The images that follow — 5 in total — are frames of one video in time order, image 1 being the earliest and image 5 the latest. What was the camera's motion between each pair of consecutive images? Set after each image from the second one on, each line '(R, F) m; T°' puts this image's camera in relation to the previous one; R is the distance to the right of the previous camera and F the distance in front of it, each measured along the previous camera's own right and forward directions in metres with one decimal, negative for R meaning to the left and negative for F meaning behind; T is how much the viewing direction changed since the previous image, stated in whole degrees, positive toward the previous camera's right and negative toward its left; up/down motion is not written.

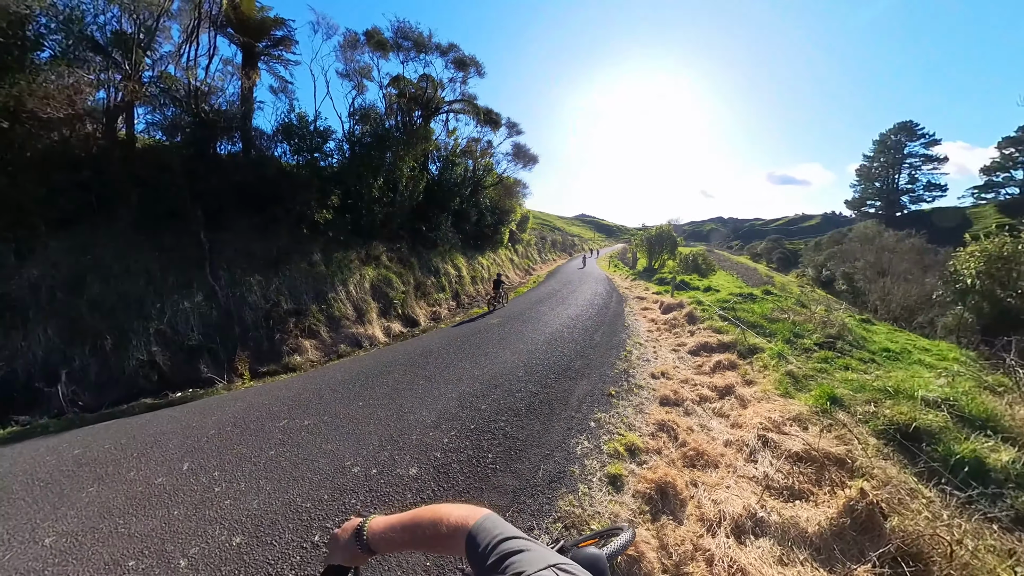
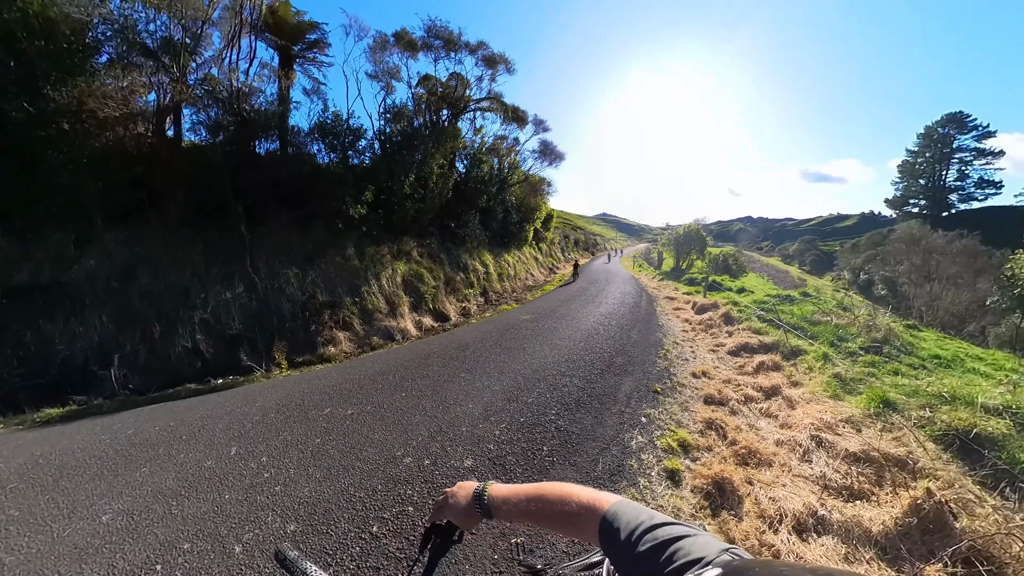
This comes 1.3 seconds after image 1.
(-0.6, 0.0) m; -2°
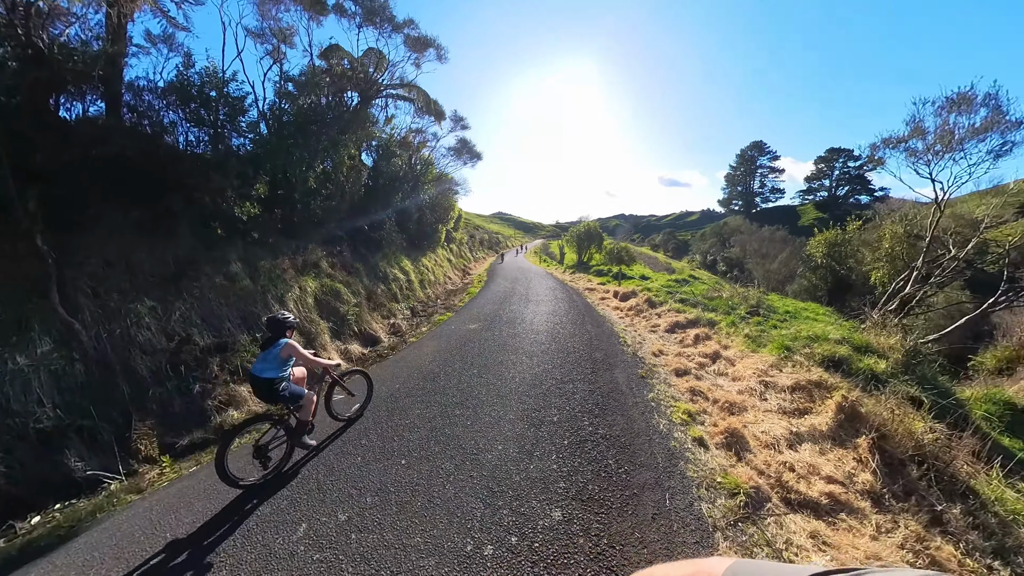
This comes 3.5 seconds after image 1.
(-2.2, +0.8) m; +23°
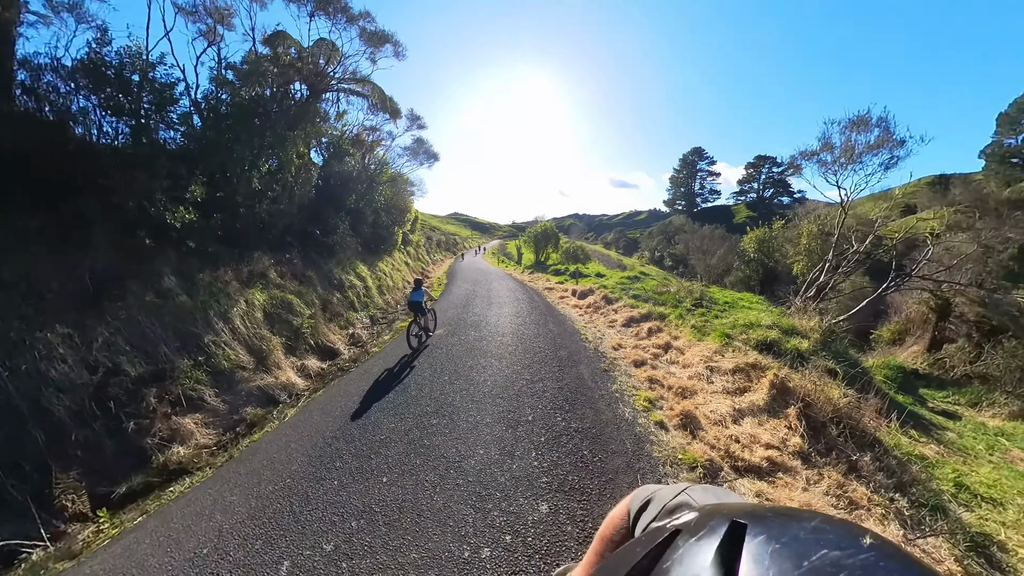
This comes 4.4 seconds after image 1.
(-0.4, 0.0) m; +8°
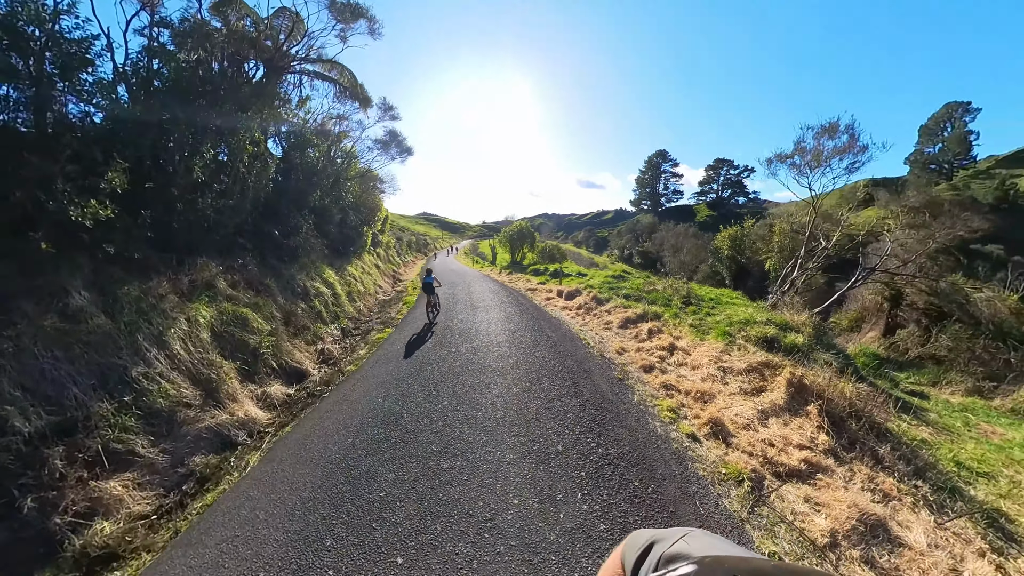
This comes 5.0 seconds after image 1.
(-1.0, +0.7) m; +8°
